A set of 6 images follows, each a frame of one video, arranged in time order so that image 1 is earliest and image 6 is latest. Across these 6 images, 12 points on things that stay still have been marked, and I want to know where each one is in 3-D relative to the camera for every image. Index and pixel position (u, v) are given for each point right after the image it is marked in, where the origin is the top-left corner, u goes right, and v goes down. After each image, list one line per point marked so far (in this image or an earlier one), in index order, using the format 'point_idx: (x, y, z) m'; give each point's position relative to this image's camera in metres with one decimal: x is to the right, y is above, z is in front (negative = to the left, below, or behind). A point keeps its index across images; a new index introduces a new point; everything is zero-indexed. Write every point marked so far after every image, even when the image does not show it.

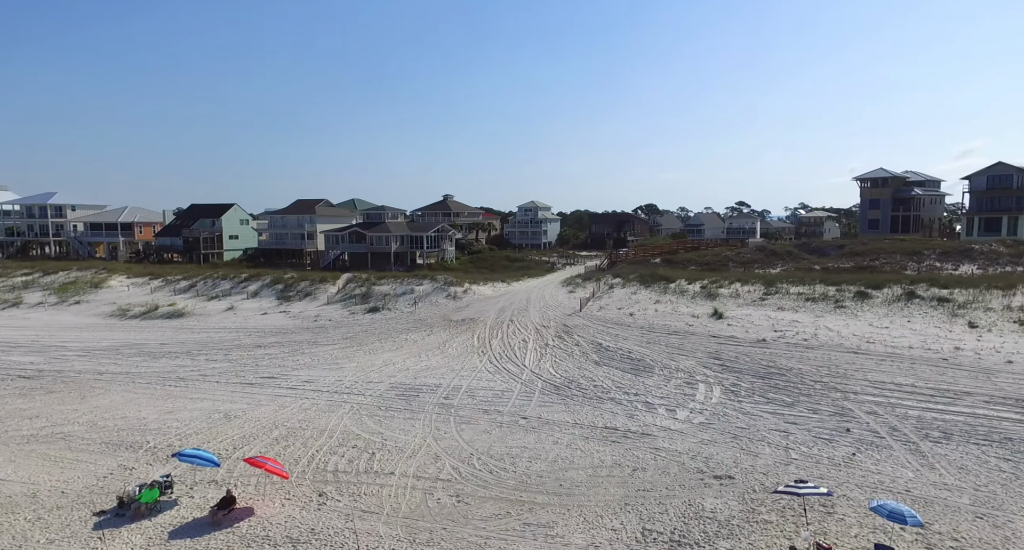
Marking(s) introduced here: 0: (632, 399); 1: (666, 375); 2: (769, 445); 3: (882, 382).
0: (+3.4, -3.6, +17.2) m
1: (+5.1, -3.3, +19.7) m
2: (+5.7, -3.8, +13.4) m
3: (+11.0, -3.2, +17.9) m
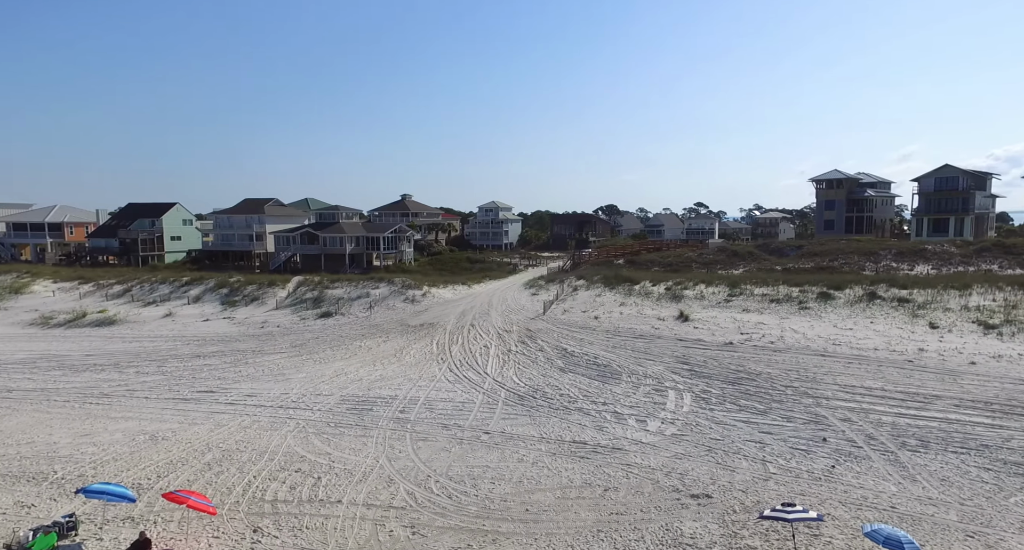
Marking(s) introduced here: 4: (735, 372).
0: (+2.4, -3.6, +16.2) m
1: (+3.9, -3.4, +18.9) m
2: (+4.9, -3.9, +12.7) m
3: (+9.9, -3.2, +17.5) m
4: (+7.2, -3.2, +19.7) m
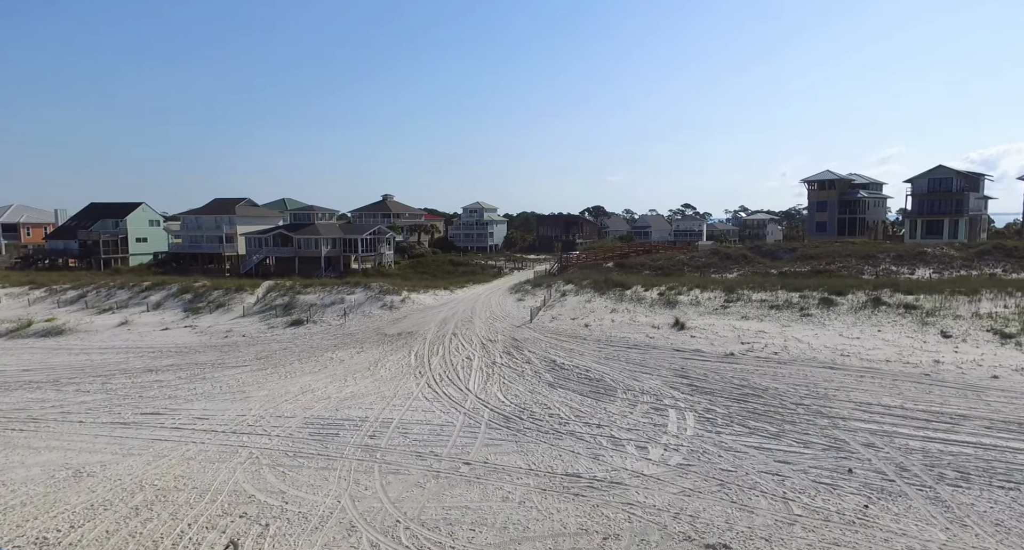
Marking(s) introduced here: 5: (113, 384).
0: (+2.0, -3.8, +14.5) m
1: (+3.4, -3.6, +17.3) m
2: (+4.6, -4.0, +11.0) m
3: (+9.5, -3.4, +15.9) m
4: (+6.8, -3.4, +18.1) m
5: (-12.4, -3.4, +18.7) m
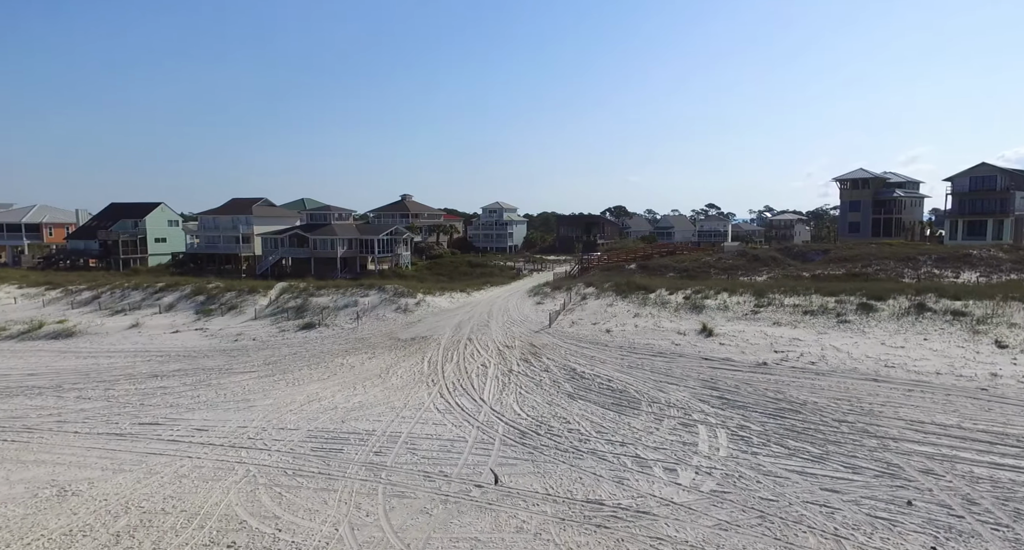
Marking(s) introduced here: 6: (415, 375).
0: (+2.4, -3.9, +13.4) m
1: (+3.9, -3.7, +16.0) m
2: (+4.9, -4.2, +9.8) m
3: (+9.9, -3.5, +14.5) m
4: (+7.3, -3.5, +16.7) m
5: (-11.9, -3.4, +18.1) m
6: (-3.2, -3.3, +20.0) m
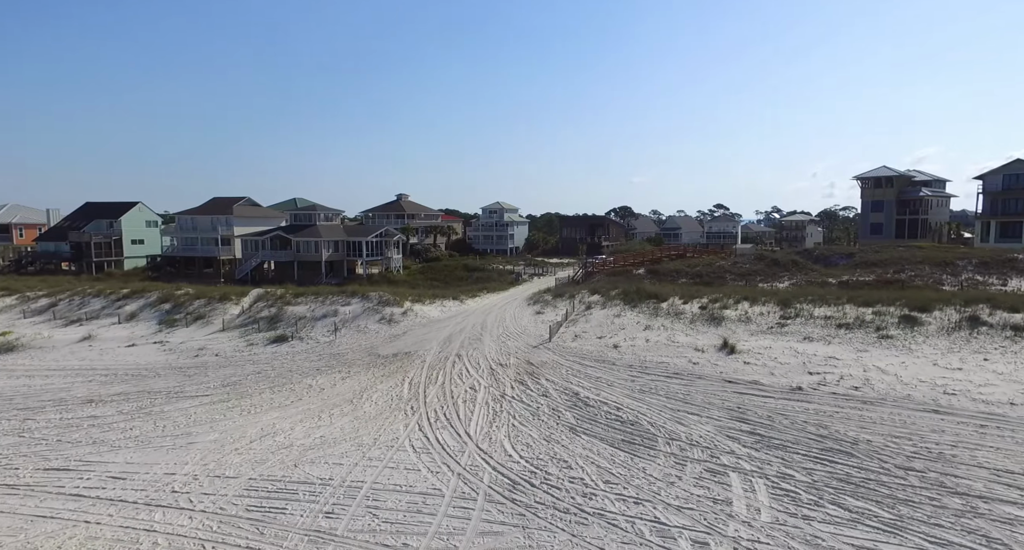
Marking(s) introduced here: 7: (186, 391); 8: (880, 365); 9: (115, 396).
0: (+2.1, -4.2, +10.5) m
1: (+3.6, -4.0, +13.2) m
2: (+4.6, -4.4, +6.9) m
3: (+9.6, -3.8, +11.6) m
4: (+7.0, -3.8, +13.9) m
5: (-12.1, -3.7, +15.3) m
6: (-3.4, -3.6, +17.2) m
7: (-9.9, -3.5, +18.2) m
8: (+11.2, -2.7, +18.3) m
9: (-11.5, -3.5, +17.5) m
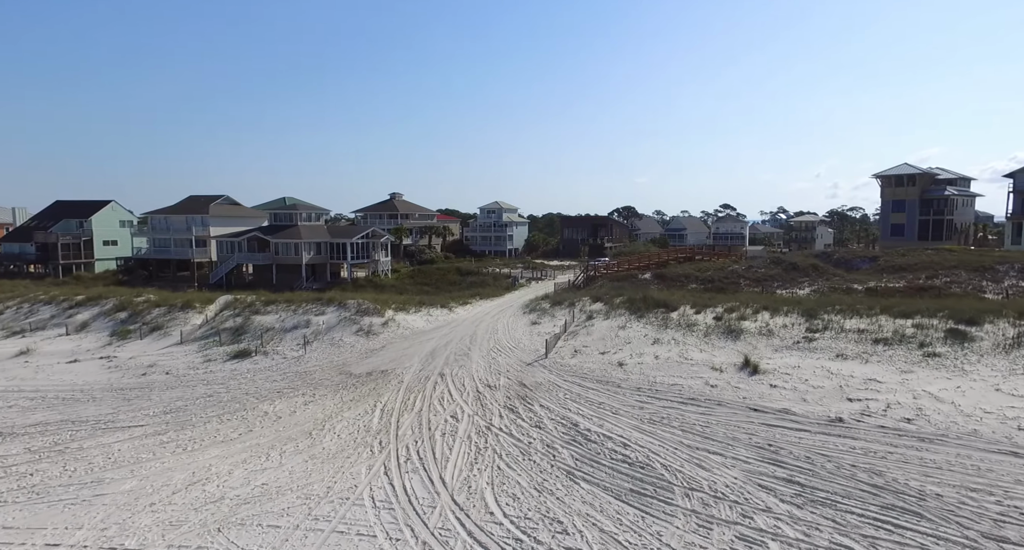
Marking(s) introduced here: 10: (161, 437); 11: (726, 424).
0: (+1.8, -4.5, +7.9) m
1: (+3.3, -4.2, +10.5) m
2: (+4.2, -4.7, +4.2) m
3: (+9.3, -4.1, +8.9) m
4: (+6.7, -4.0, +11.2) m
5: (-12.4, -3.9, +12.7) m
6: (-3.7, -3.8, +14.5) m
7: (-10.2, -3.7, +15.5) m
8: (+10.9, -3.0, +15.6) m
9: (-11.8, -3.8, +14.9) m
10: (-8.4, -3.9, +14.6) m
11: (+5.2, -3.6, +14.6) m
